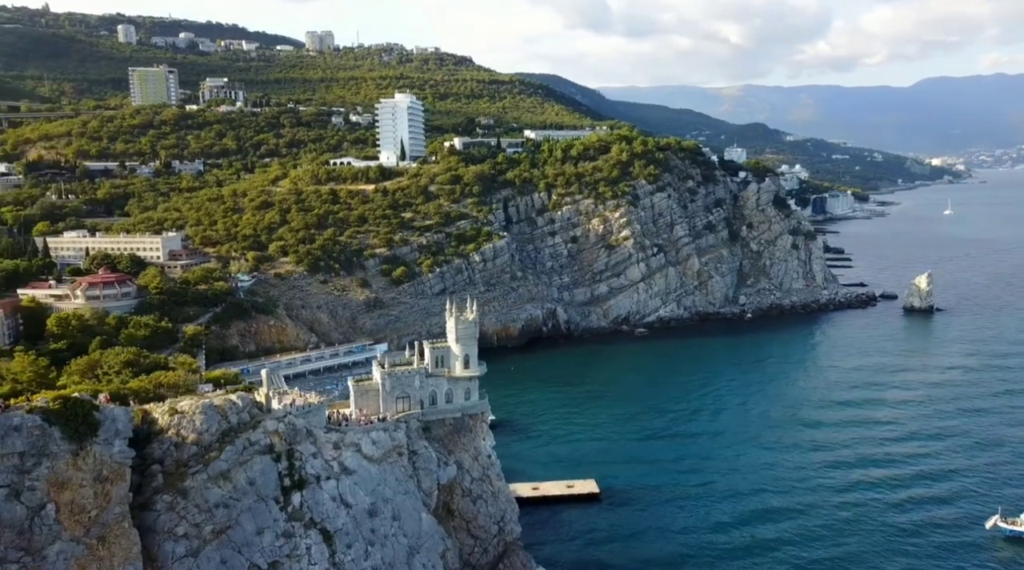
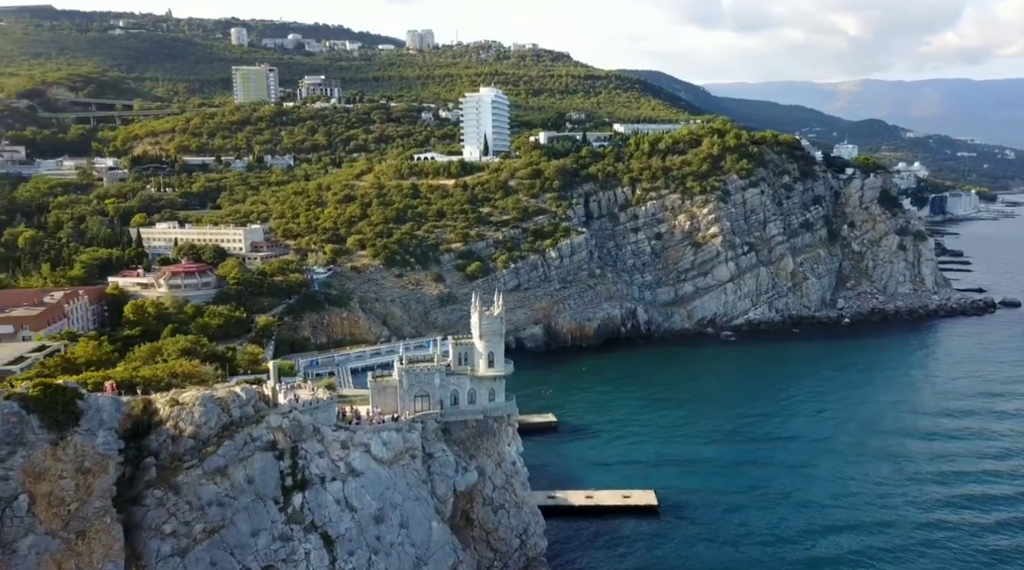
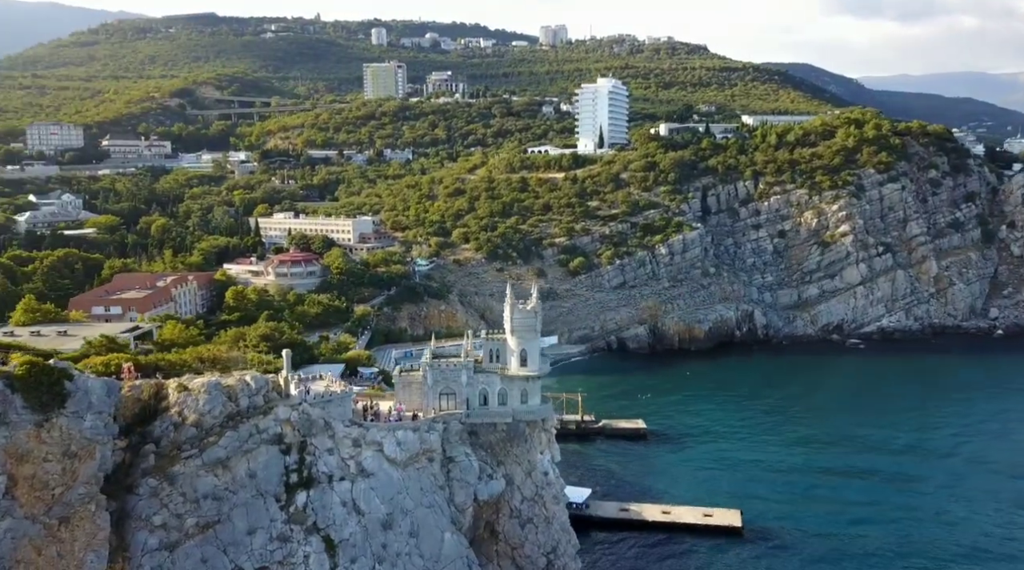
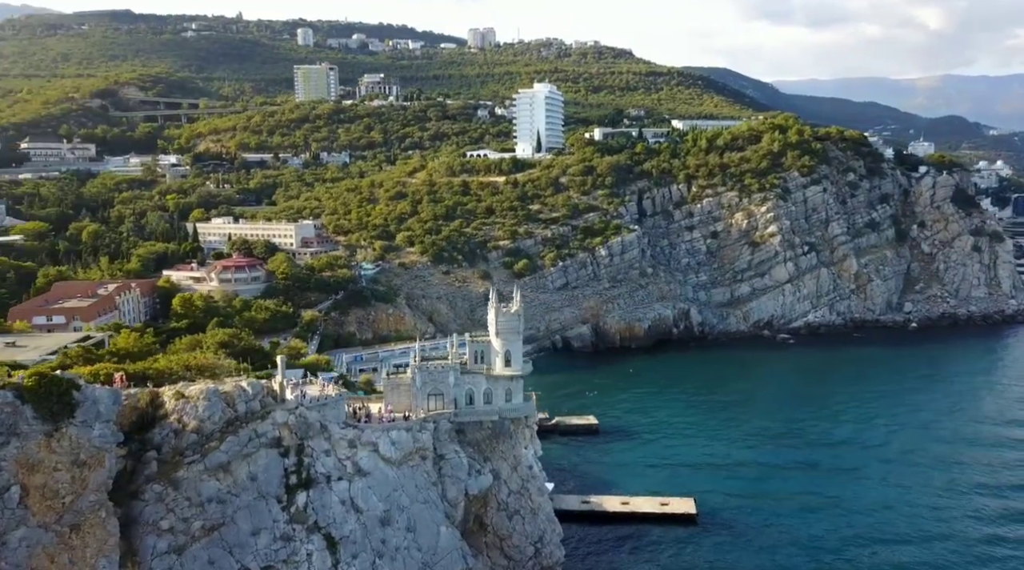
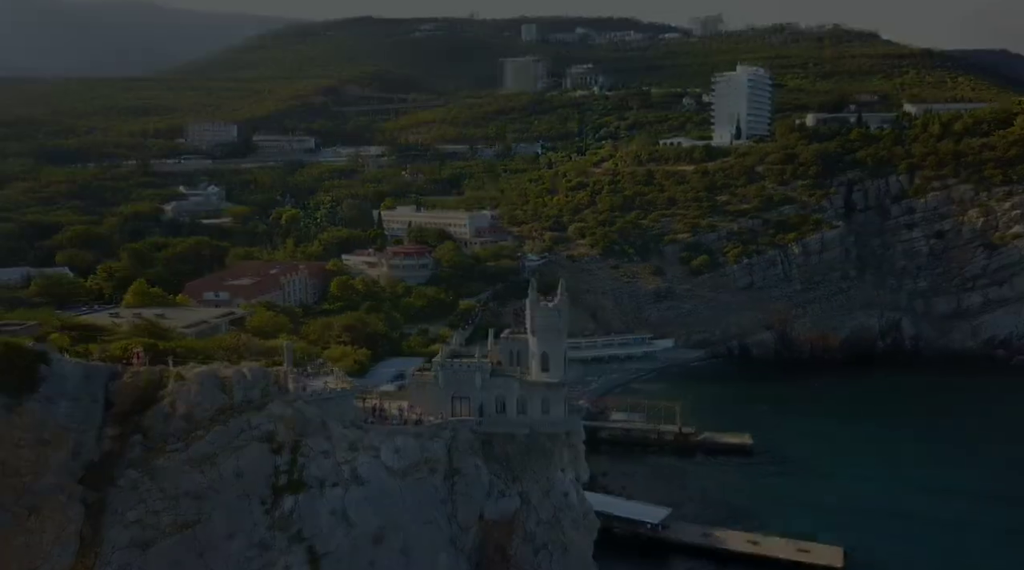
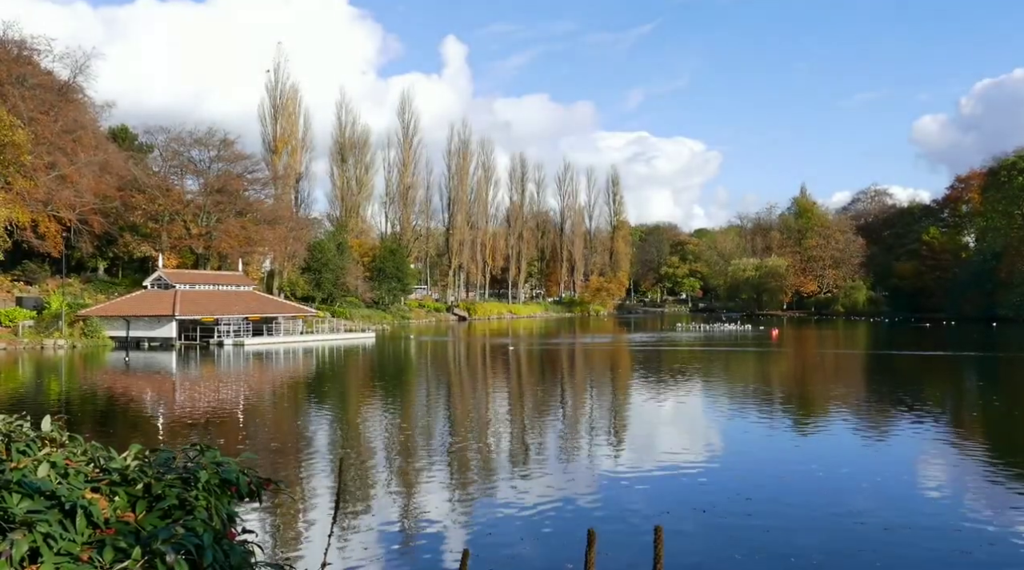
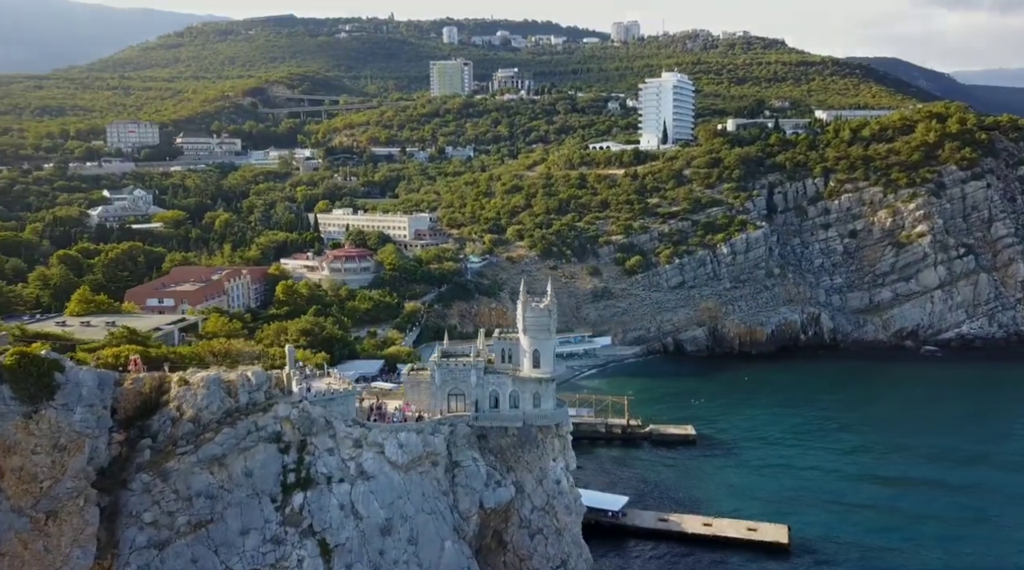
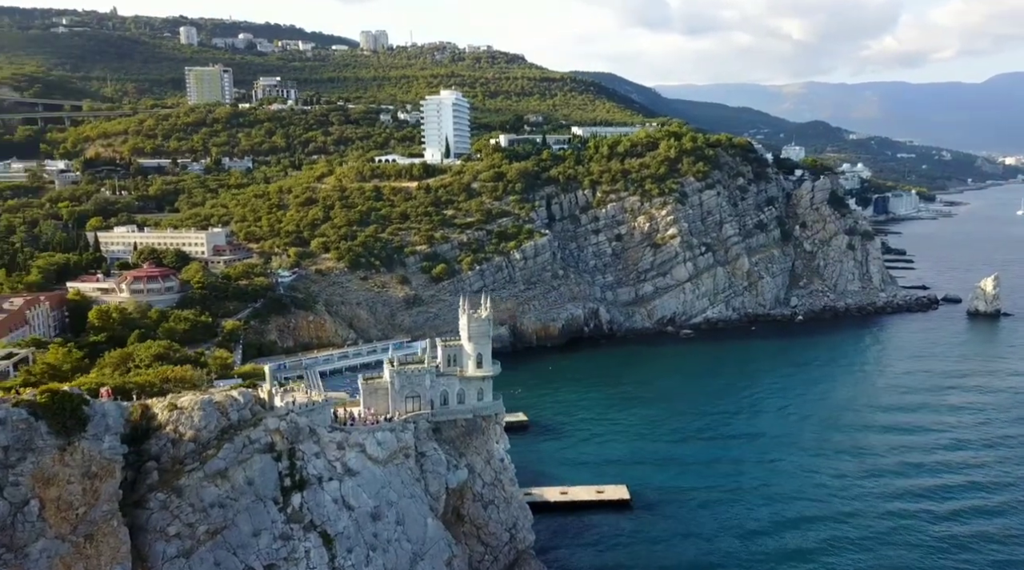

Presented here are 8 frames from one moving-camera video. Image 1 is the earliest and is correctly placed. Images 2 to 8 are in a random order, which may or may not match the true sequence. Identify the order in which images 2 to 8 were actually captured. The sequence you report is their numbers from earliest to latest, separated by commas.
8, 2, 4, 3, 7, 5, 6
